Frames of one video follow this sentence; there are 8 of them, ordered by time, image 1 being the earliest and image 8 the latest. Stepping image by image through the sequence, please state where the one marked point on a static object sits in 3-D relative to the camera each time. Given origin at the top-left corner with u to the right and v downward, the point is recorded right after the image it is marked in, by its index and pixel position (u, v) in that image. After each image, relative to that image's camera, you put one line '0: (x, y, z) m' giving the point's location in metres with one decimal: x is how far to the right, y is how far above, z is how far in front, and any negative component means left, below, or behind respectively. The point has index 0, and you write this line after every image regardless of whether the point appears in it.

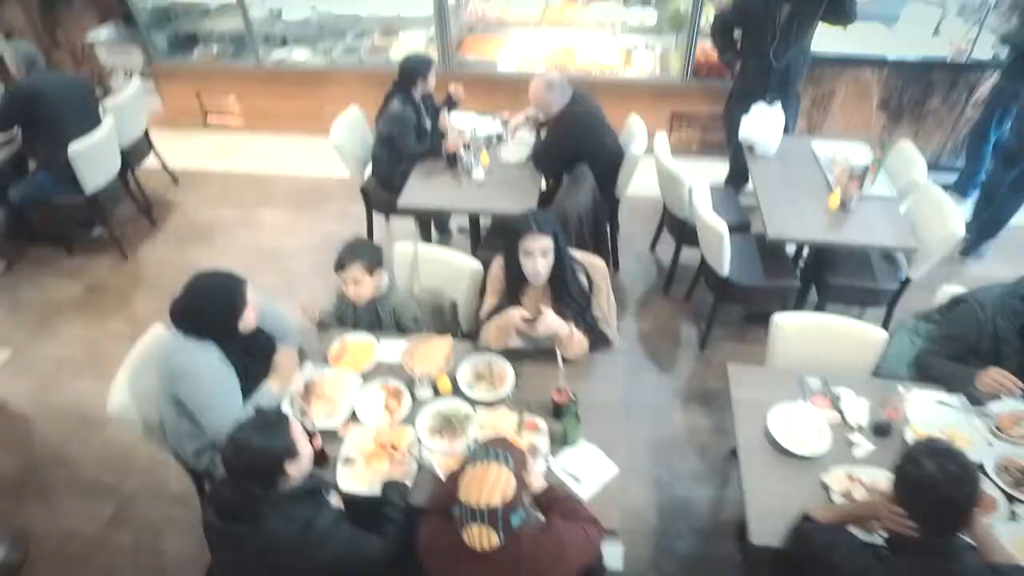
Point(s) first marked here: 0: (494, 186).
0: (-0.1, +0.5, +3.3) m
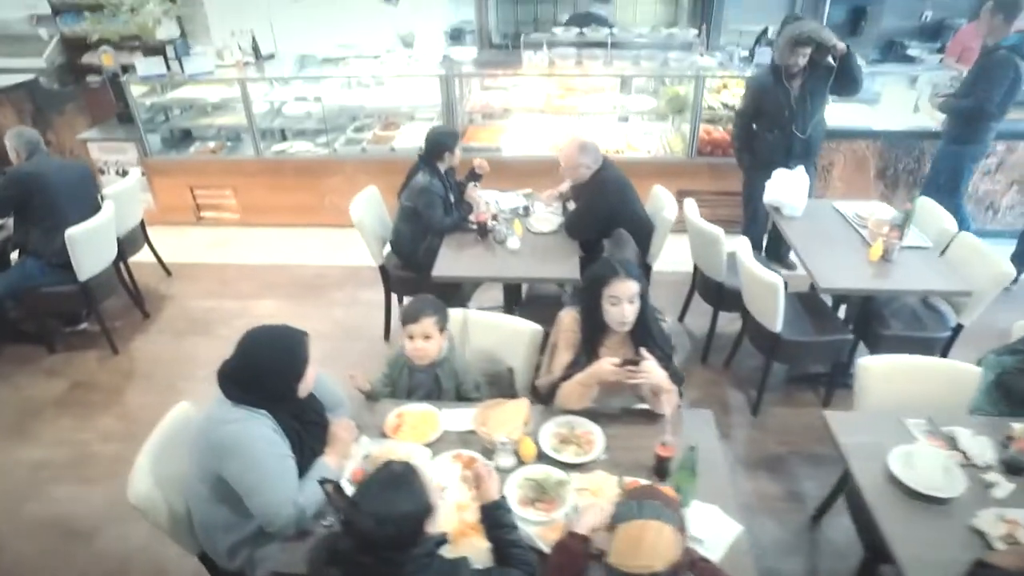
0: (+0.1, +0.2, +3.2) m
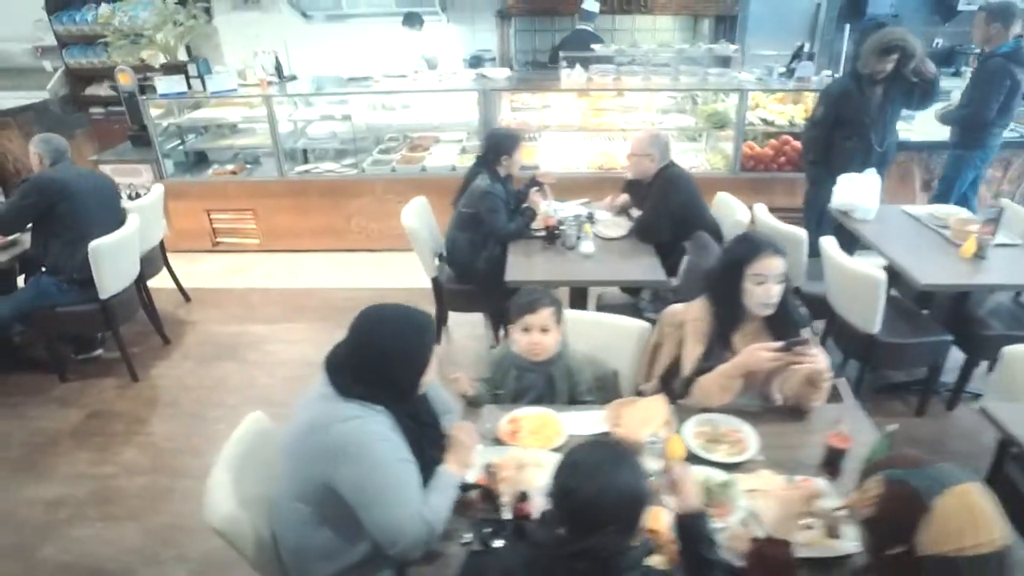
0: (+0.4, +0.1, +2.9) m
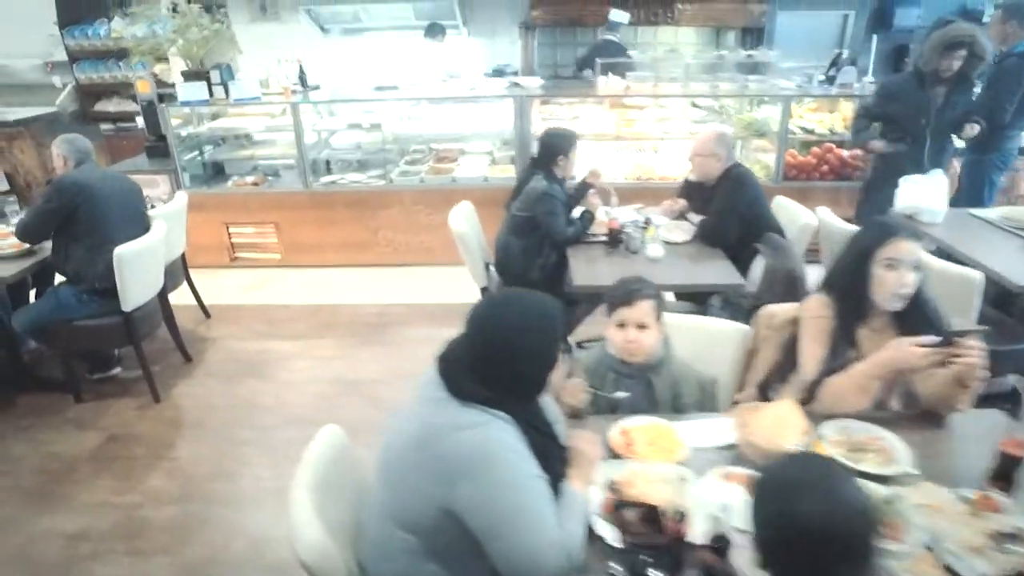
0: (+0.7, +0.1, +2.7) m
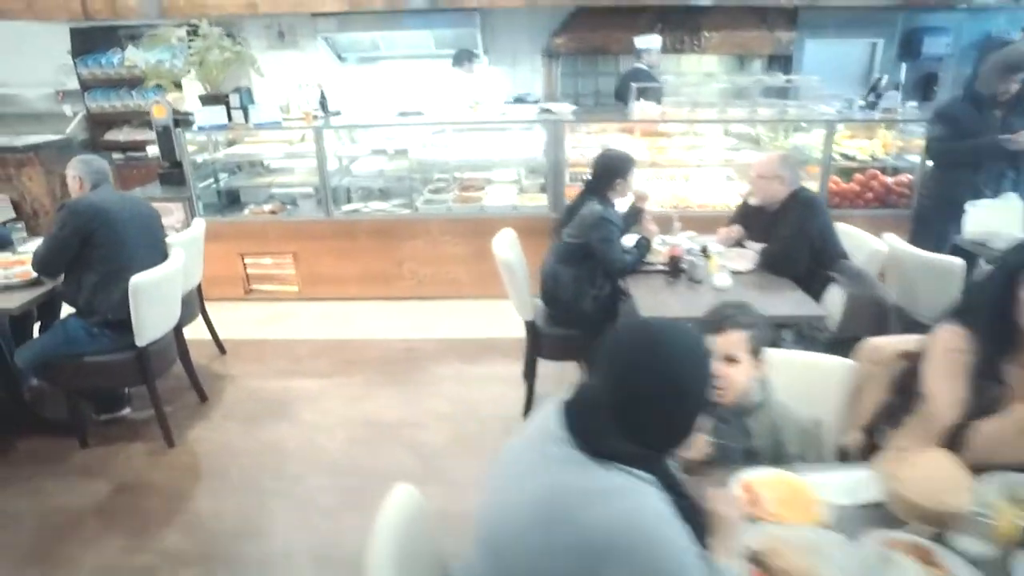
0: (+0.9, 0.0, +2.5) m
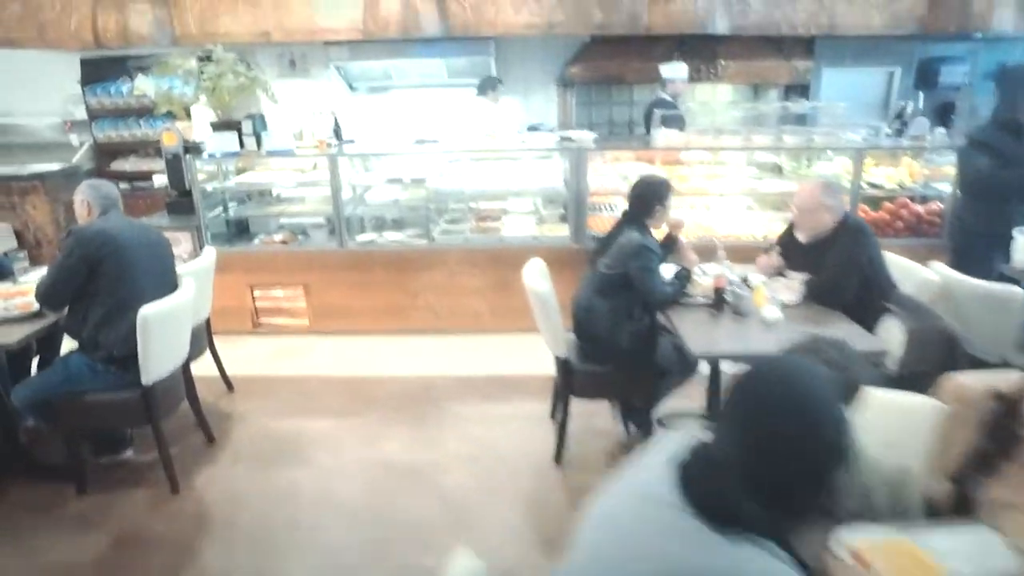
0: (+1.0, -0.1, +2.4) m
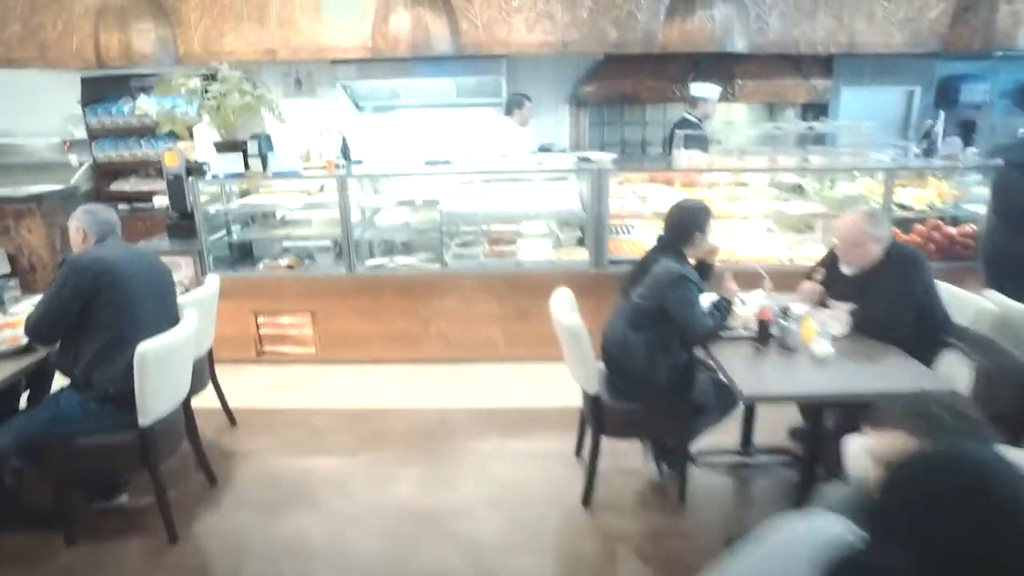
0: (+1.1, -0.2, +2.2) m
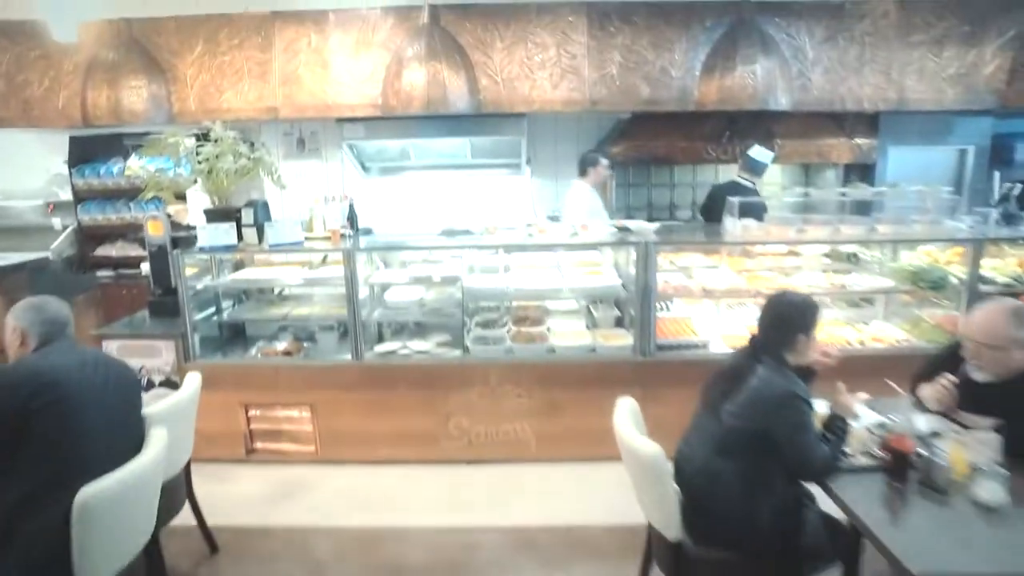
0: (+1.3, -0.6, +1.6) m
